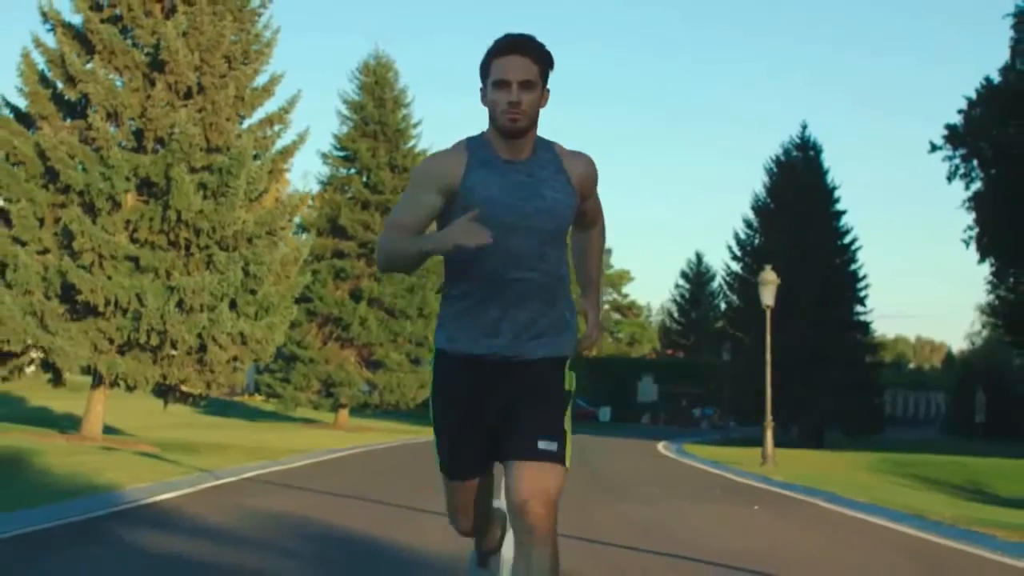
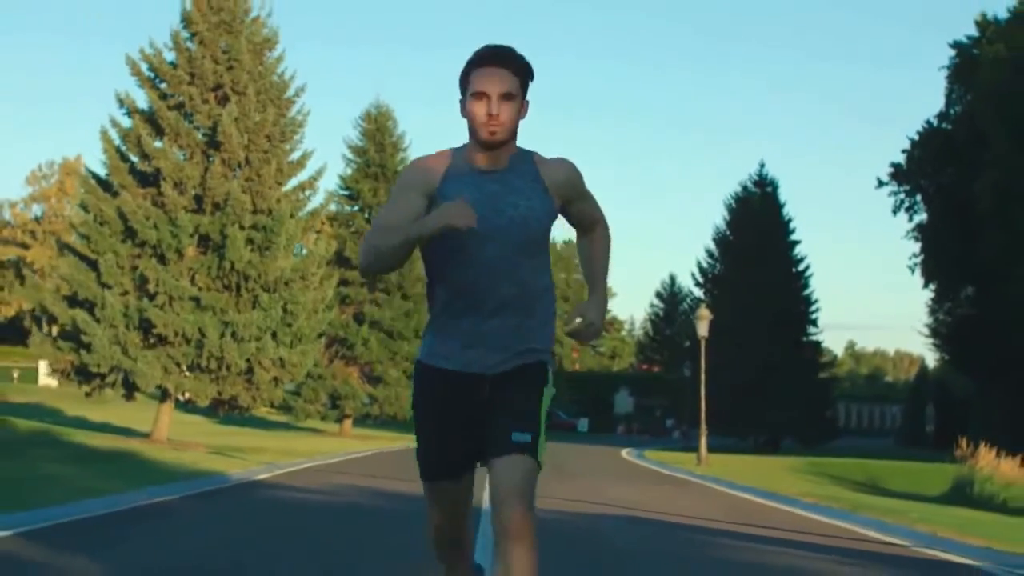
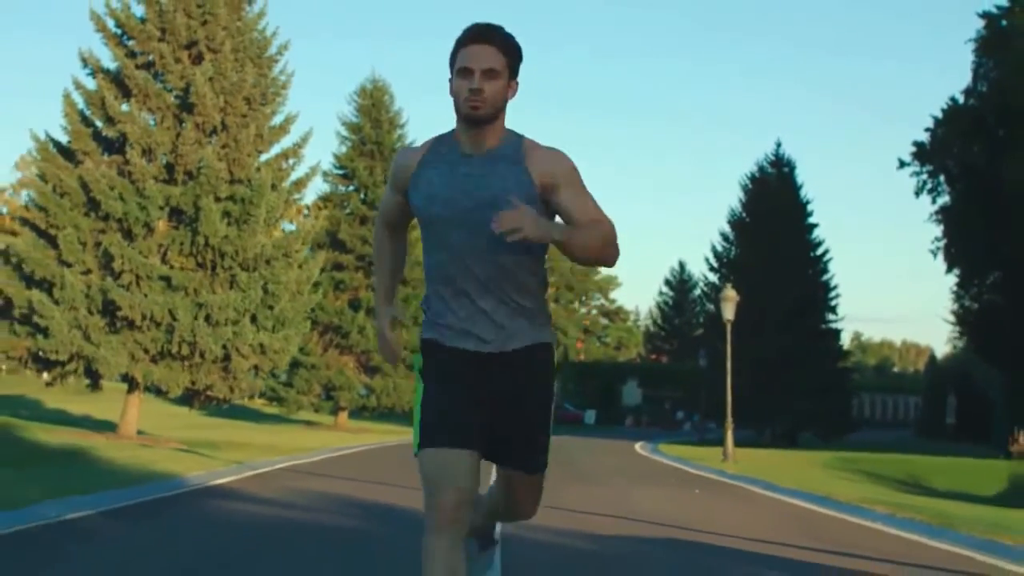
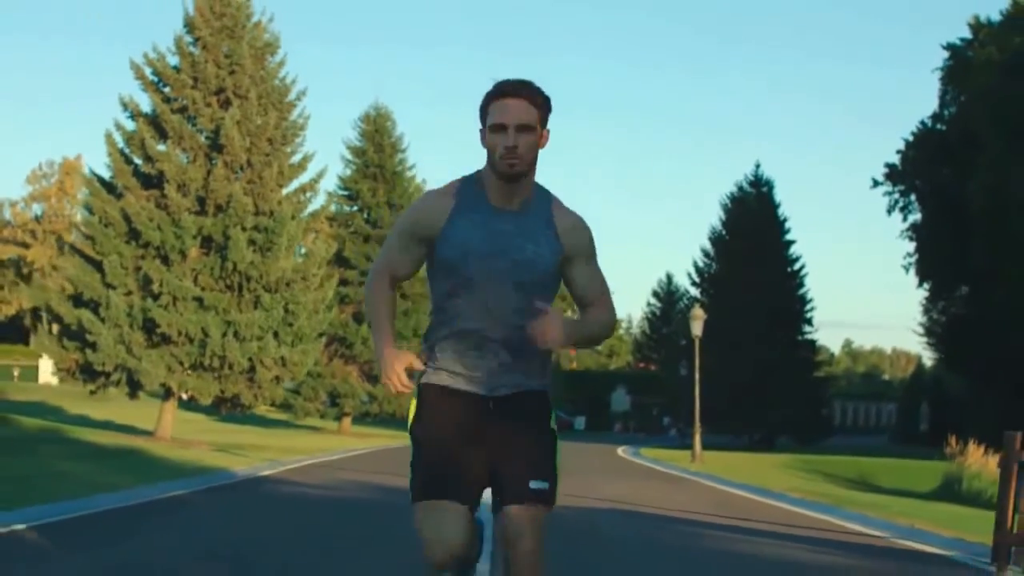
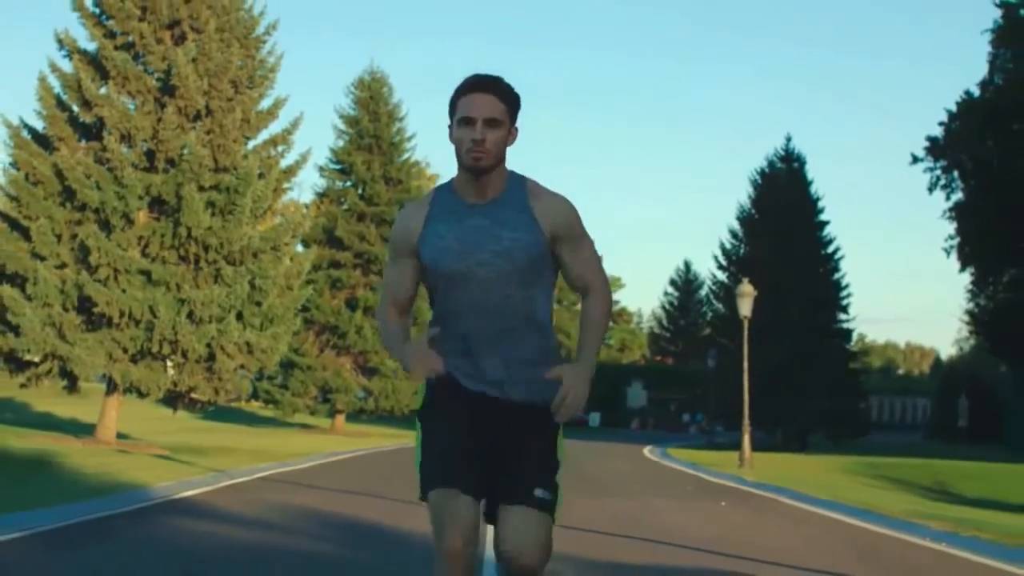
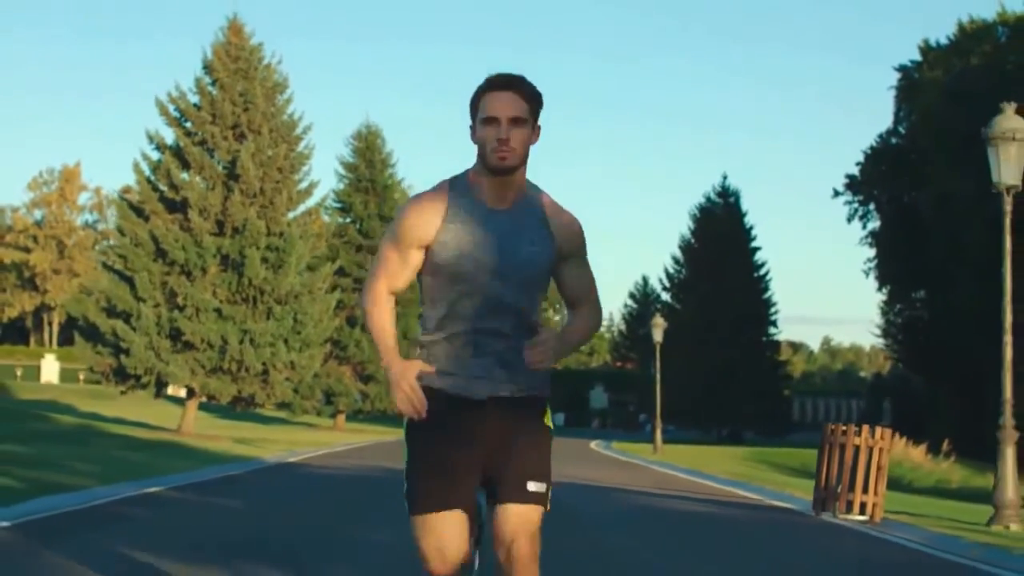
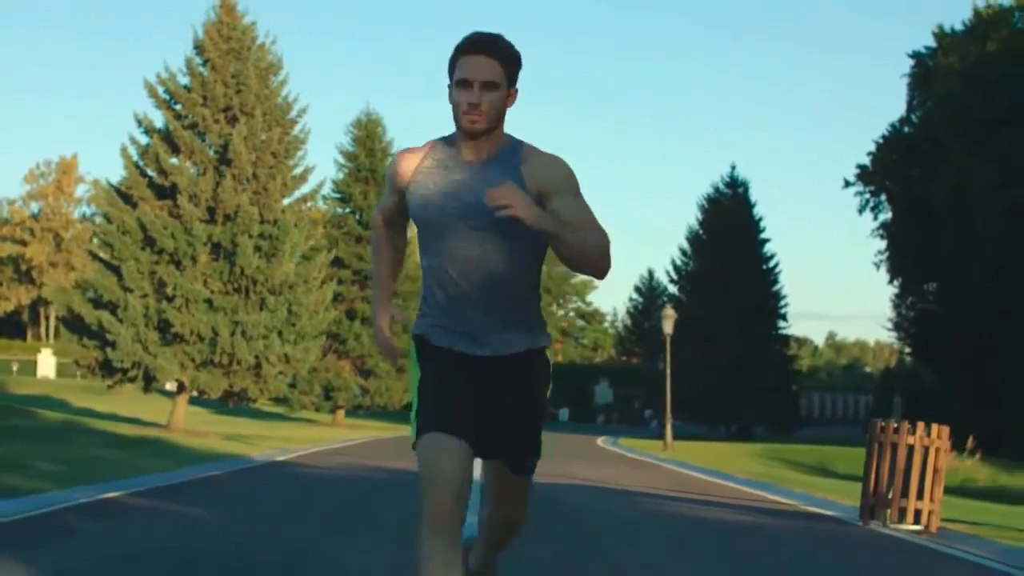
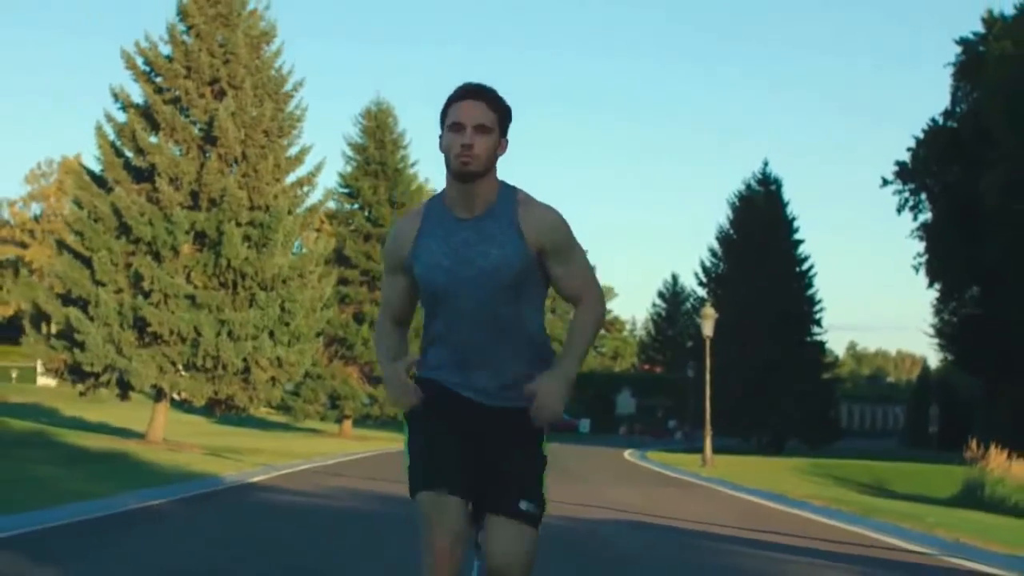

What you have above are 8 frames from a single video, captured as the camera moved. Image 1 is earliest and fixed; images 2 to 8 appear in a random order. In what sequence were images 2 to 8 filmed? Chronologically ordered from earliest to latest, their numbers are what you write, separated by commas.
5, 3, 8, 2, 4, 7, 6
